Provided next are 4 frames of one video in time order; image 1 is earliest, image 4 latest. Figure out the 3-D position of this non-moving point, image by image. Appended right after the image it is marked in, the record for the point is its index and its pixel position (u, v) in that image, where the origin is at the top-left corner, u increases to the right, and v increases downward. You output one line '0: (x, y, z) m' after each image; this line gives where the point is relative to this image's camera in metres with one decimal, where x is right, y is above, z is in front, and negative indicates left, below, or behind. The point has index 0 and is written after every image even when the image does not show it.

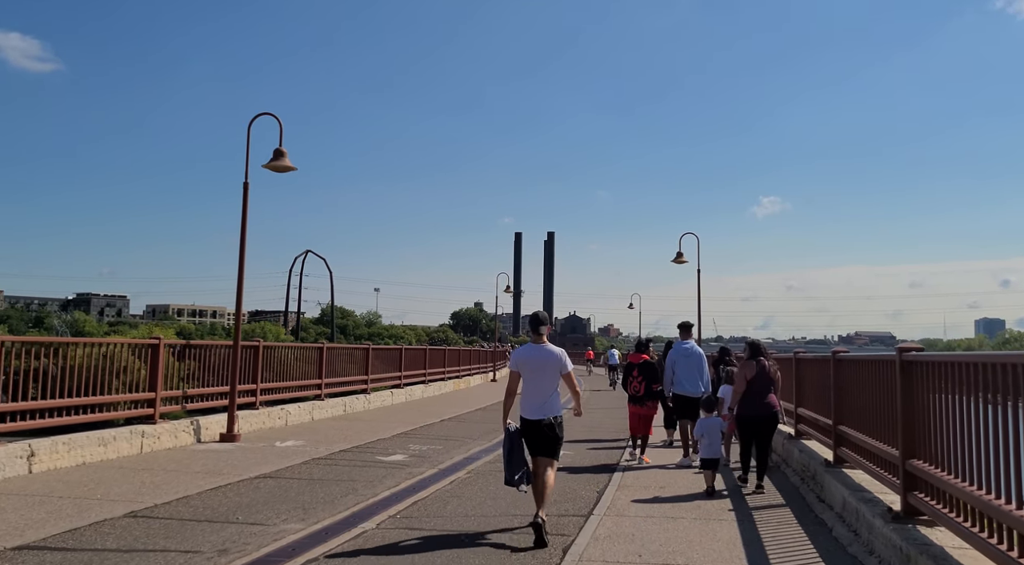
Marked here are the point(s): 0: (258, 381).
0: (-5.2, -2.1, +17.8) m
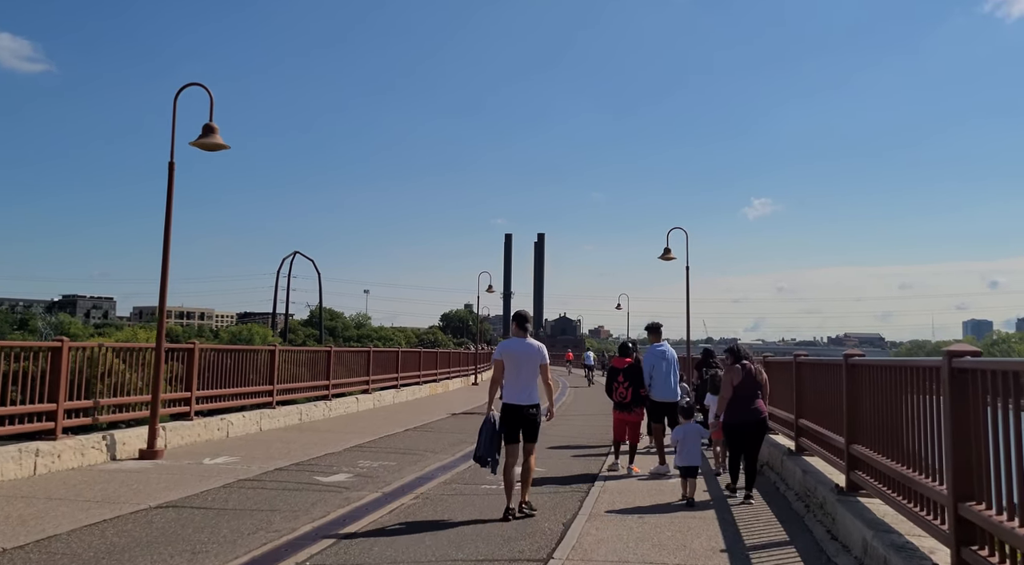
0: (-5.5, -2.1, +17.3) m
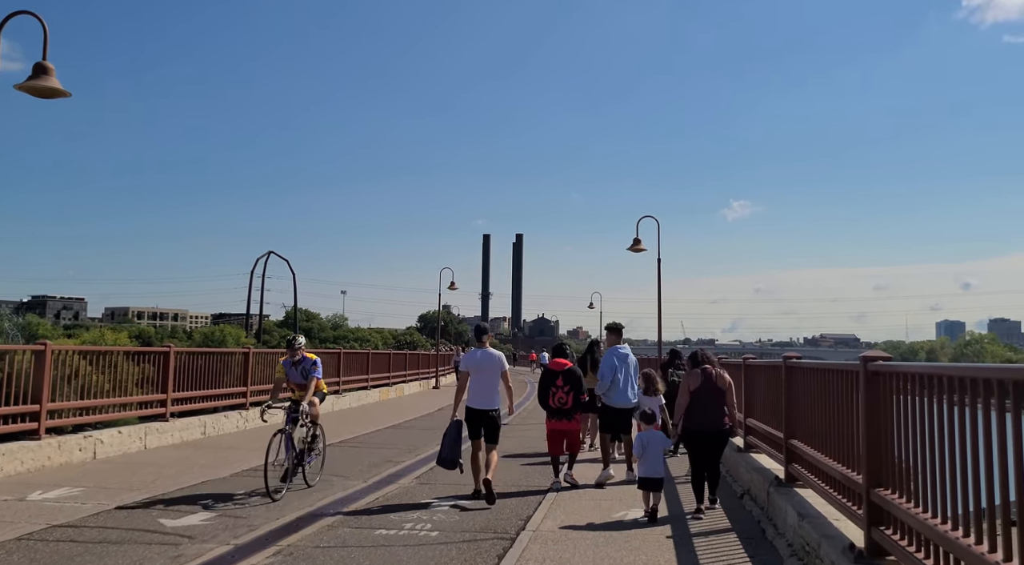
0: (-6.1, -2.1, +16.6) m
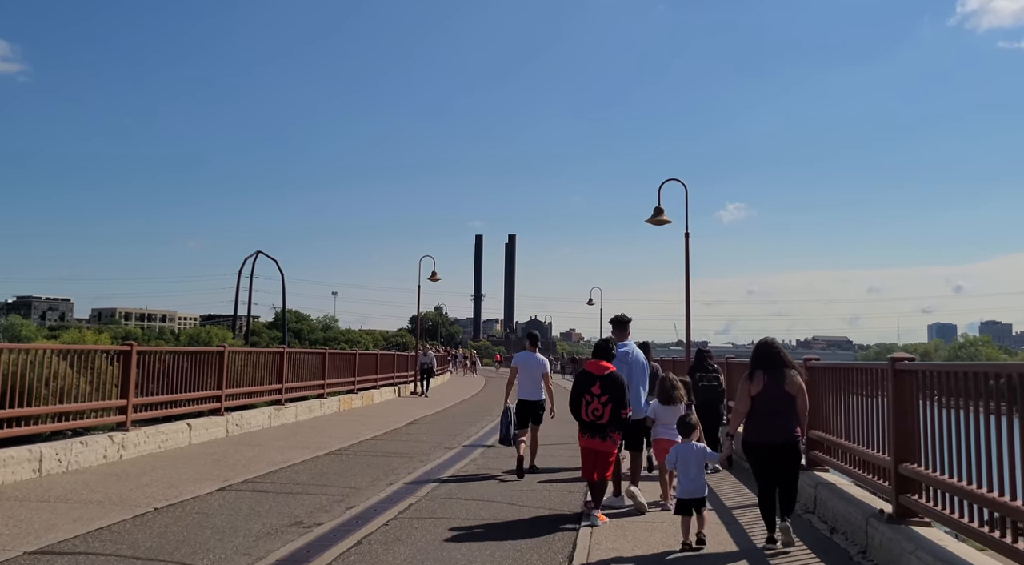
0: (-6.1, -1.9, +15.2) m
